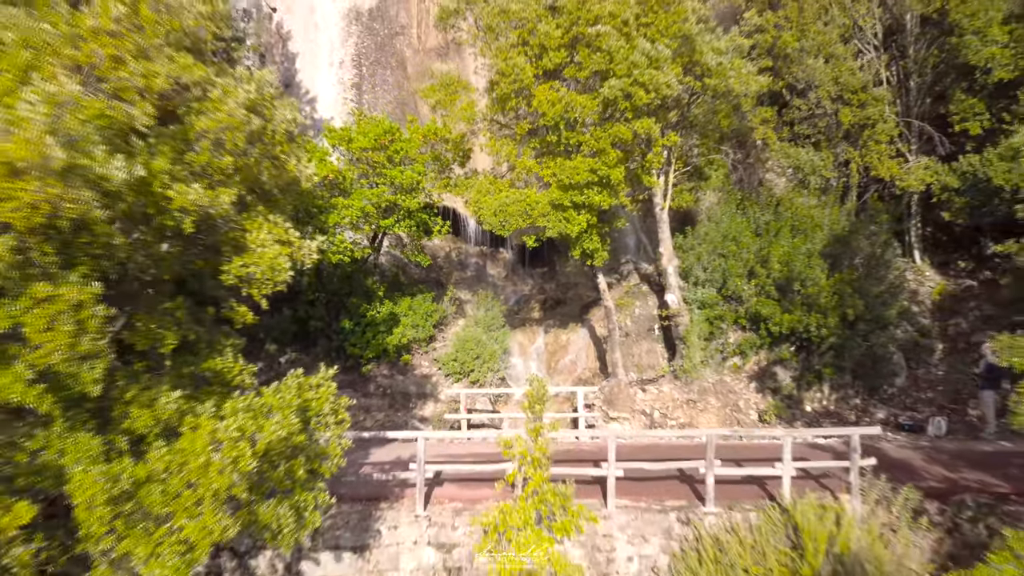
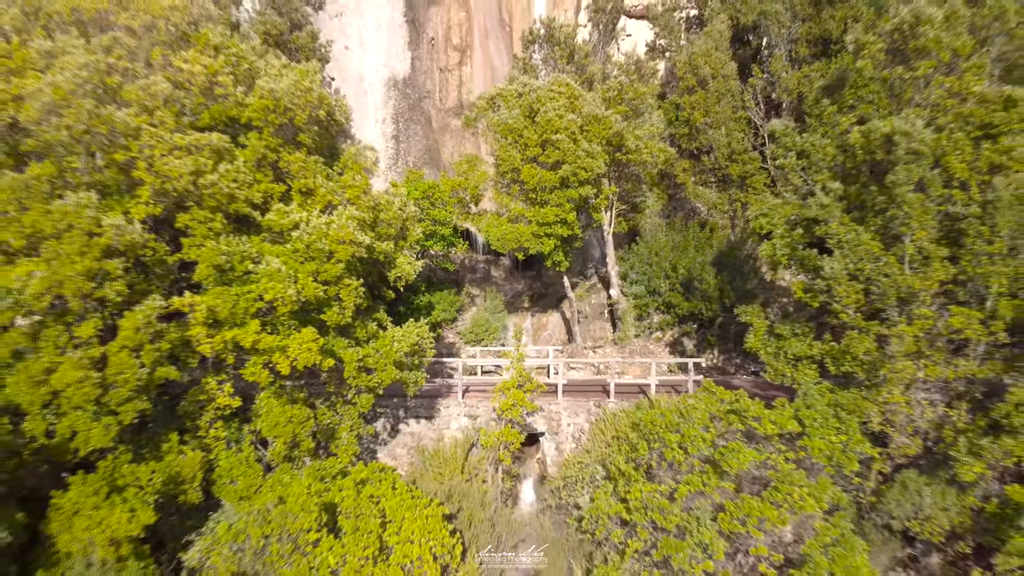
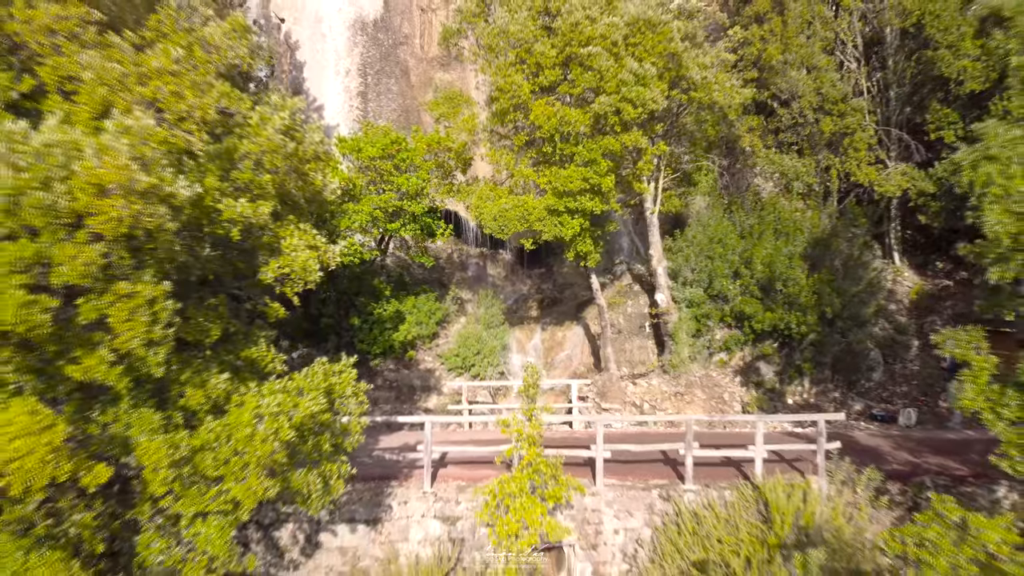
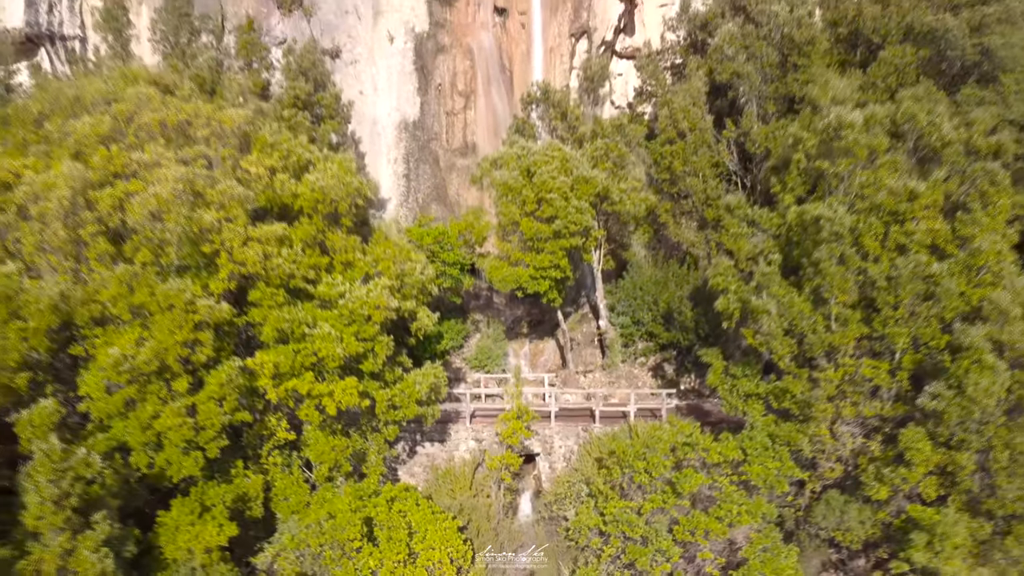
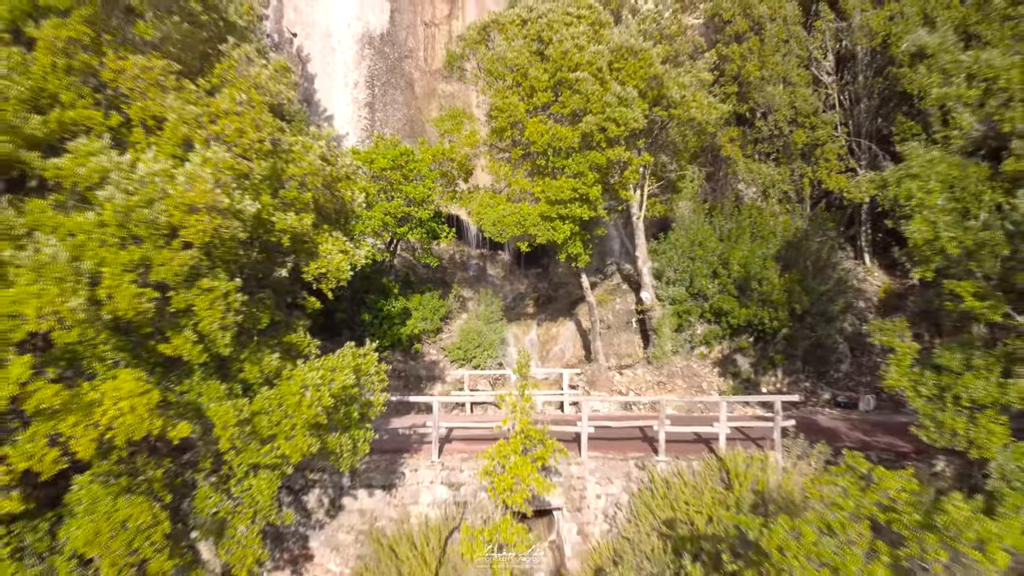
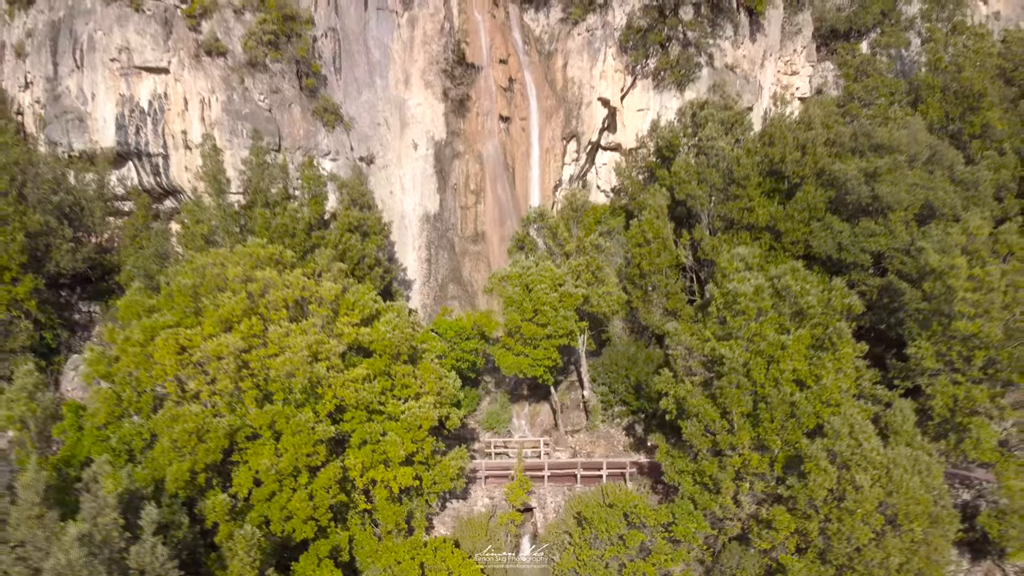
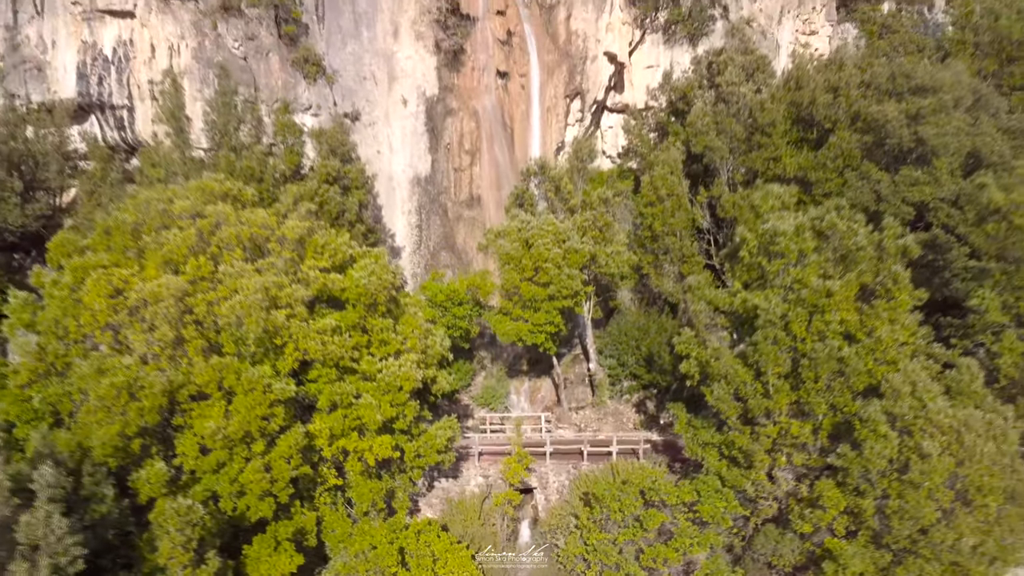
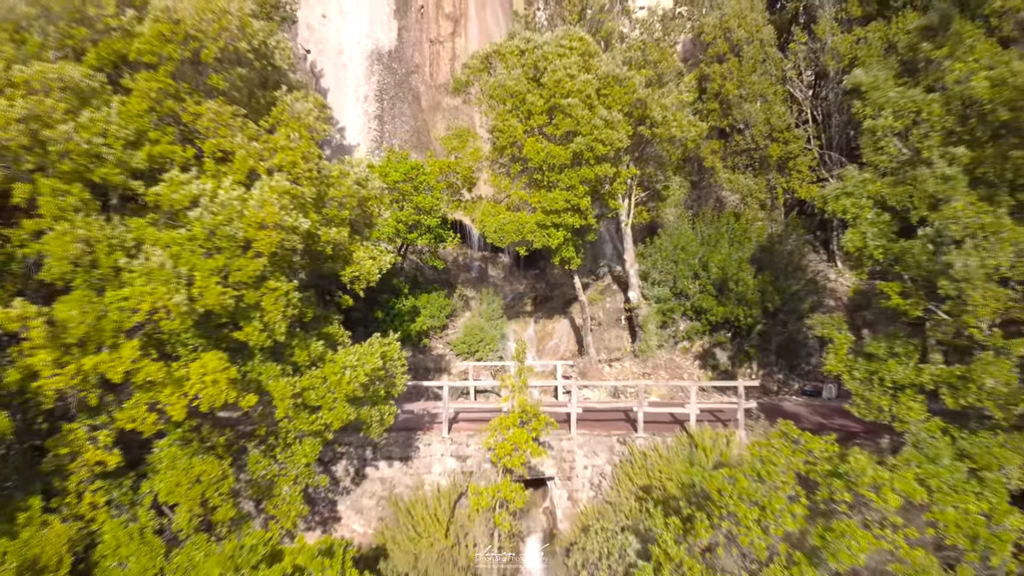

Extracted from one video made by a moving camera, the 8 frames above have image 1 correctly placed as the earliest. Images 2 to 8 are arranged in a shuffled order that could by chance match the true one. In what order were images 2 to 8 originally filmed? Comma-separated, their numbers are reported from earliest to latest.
3, 5, 8, 2, 4, 7, 6
